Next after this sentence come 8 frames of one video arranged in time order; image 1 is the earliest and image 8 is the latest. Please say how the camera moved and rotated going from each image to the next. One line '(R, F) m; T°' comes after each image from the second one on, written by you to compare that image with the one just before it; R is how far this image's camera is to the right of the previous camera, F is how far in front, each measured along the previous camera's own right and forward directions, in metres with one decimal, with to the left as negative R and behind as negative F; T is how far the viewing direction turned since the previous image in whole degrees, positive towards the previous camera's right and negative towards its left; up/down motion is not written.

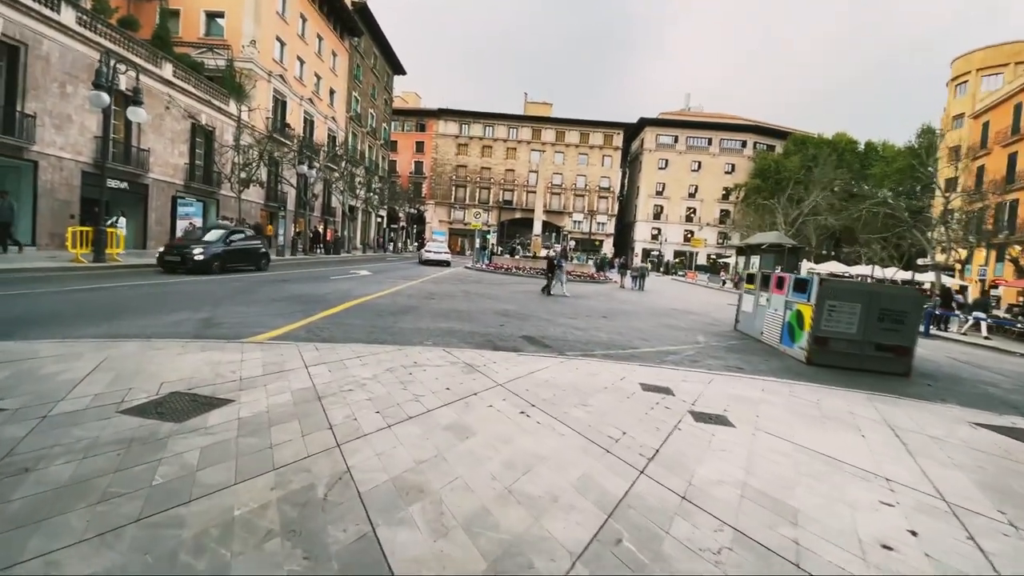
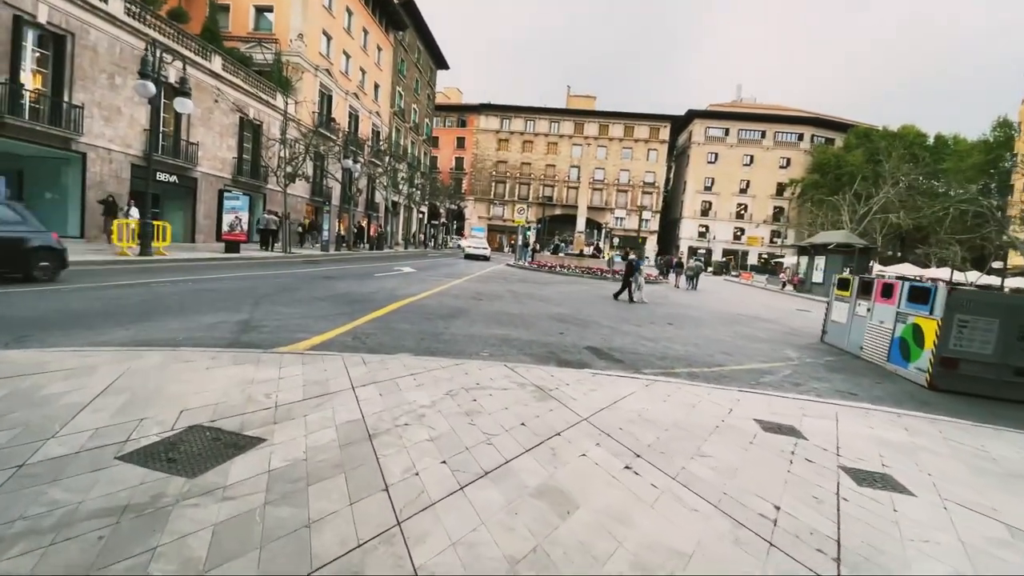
(-0.5, +1.0) m; -4°
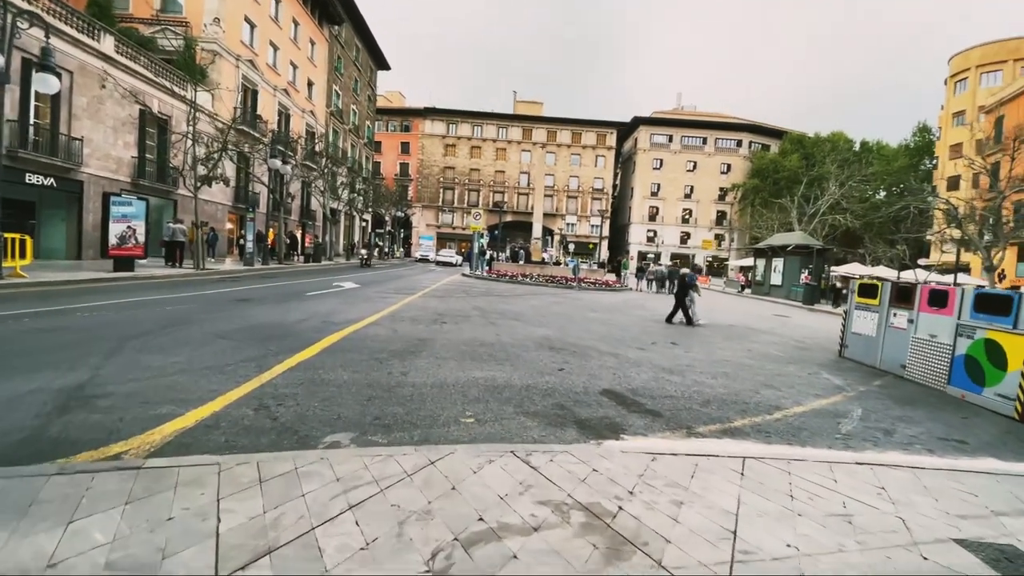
(-0.5, +2.3) m; +6°
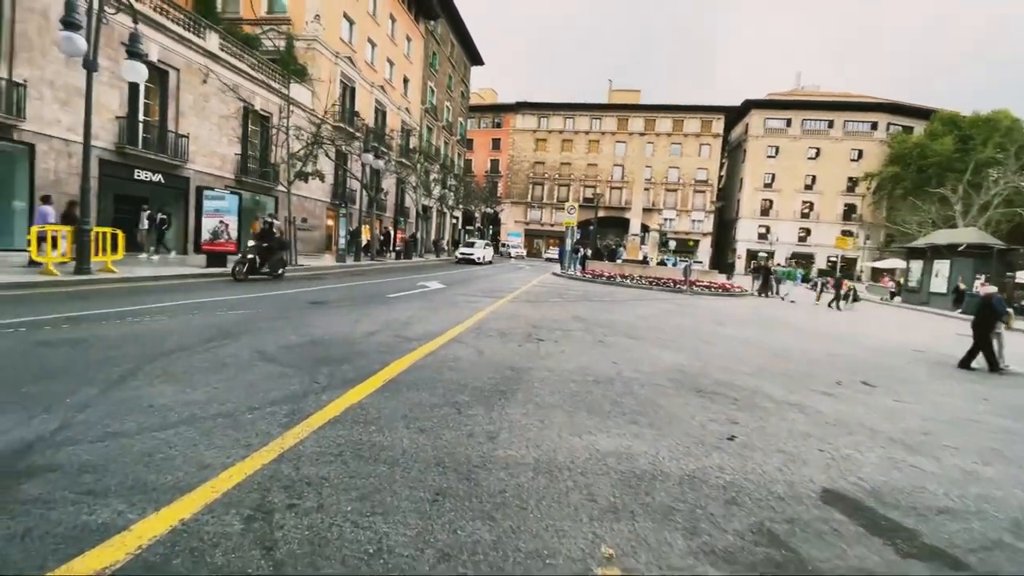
(-0.5, +2.1) m; -11°
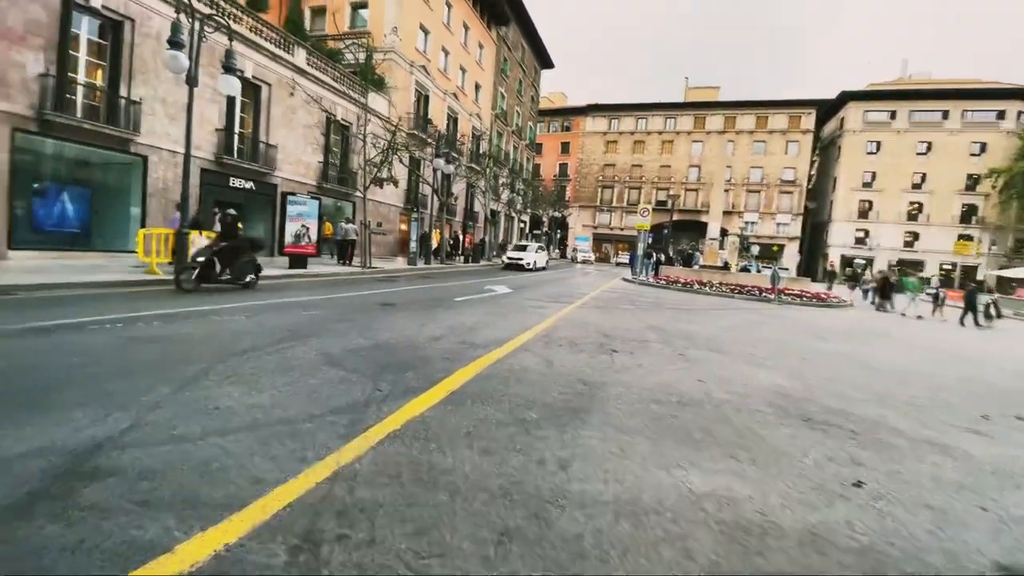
(-0.1, +0.4) m; -8°
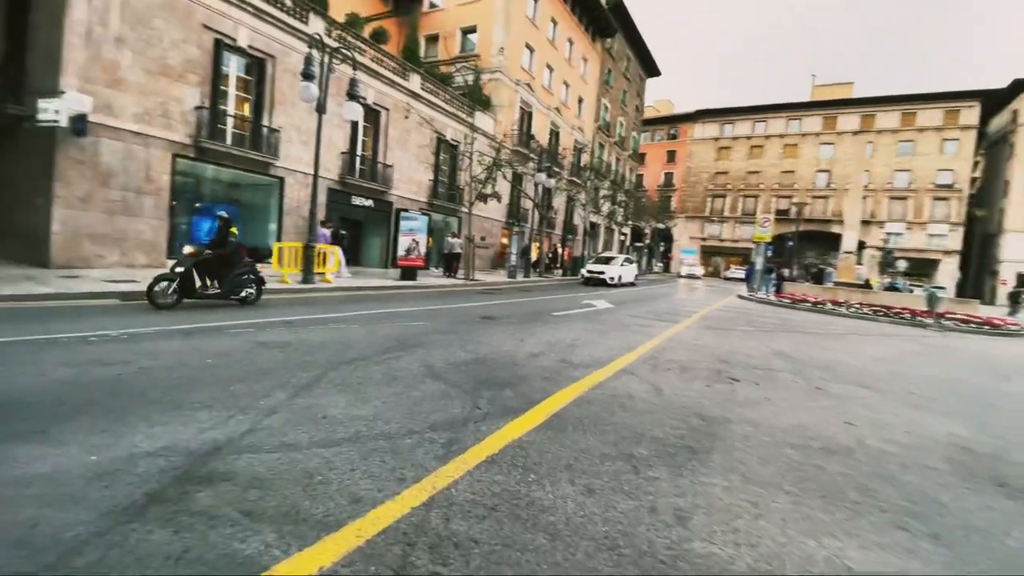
(-0.1, +0.3) m; -12°
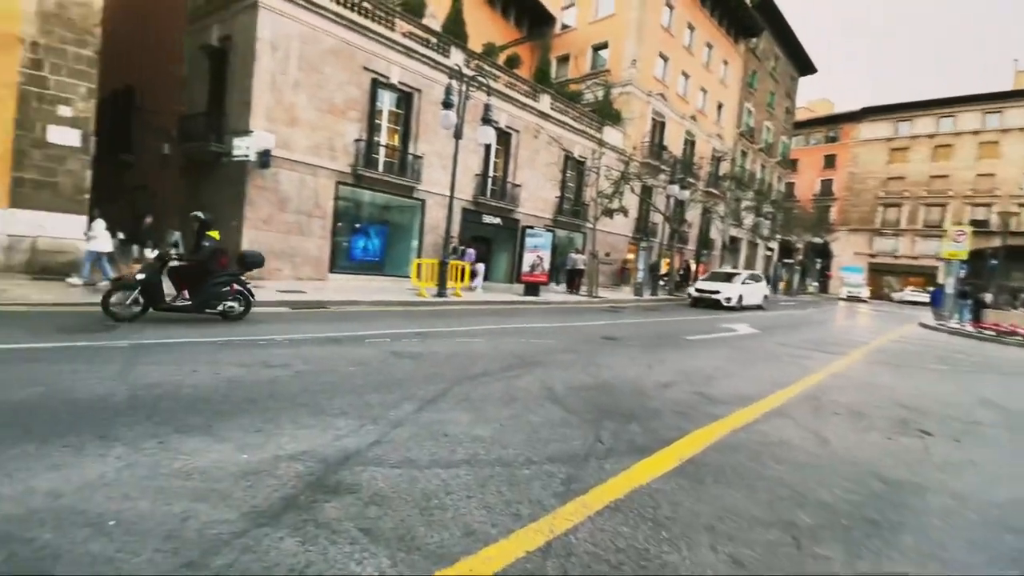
(0.0, +0.3) m; -15°
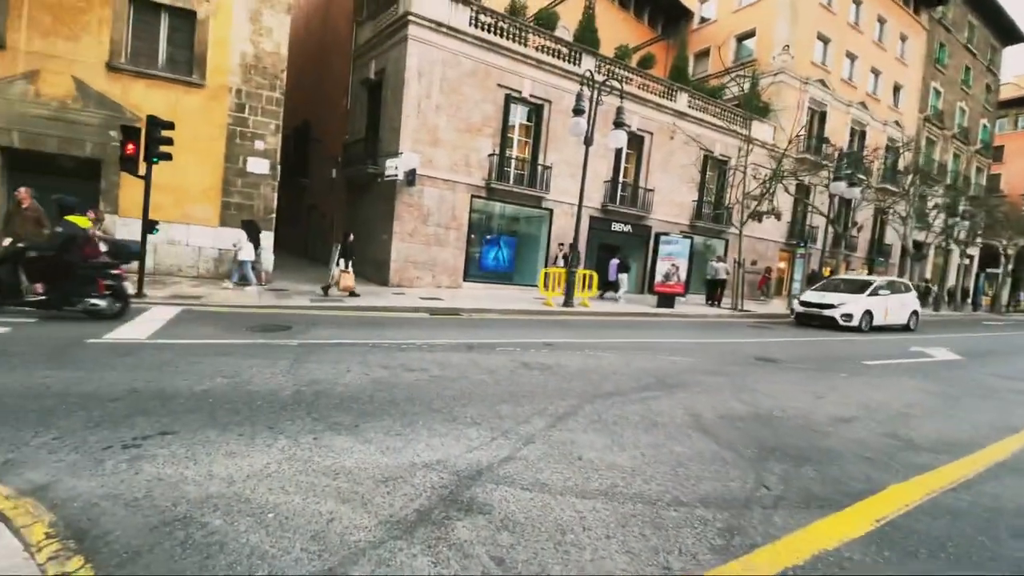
(-0.1, +0.3) m; -15°
